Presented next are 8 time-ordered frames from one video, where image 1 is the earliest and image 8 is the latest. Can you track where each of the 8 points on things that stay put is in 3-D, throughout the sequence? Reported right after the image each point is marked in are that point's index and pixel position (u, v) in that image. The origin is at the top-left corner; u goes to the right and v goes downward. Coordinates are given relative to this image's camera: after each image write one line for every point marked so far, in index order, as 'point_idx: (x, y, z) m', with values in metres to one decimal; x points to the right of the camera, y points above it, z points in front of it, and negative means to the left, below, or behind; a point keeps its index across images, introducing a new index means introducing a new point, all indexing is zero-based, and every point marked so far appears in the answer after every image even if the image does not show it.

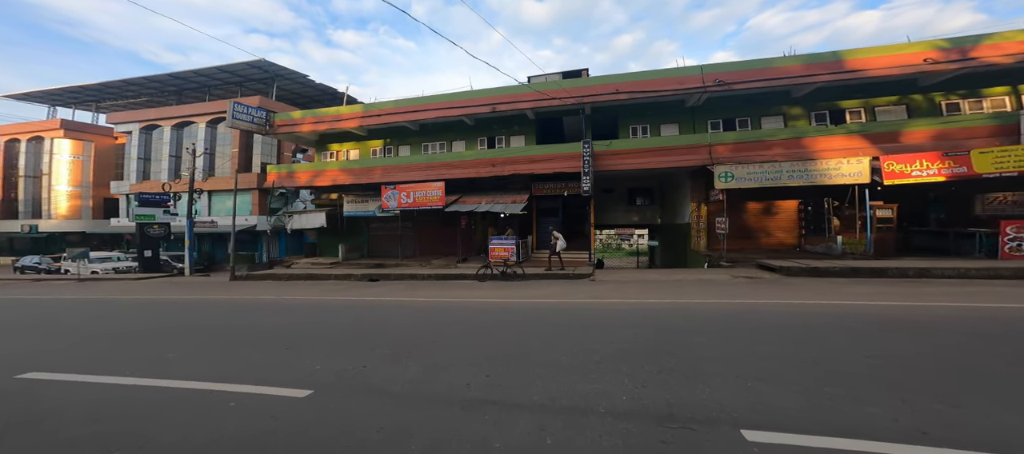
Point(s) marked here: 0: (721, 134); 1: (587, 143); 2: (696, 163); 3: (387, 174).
0: (+8.5, +3.7, +13.9) m
1: (+3.3, +3.8, +15.2) m
2: (+7.6, +2.6, +14.1) m
3: (-7.1, +3.0, +19.6) m
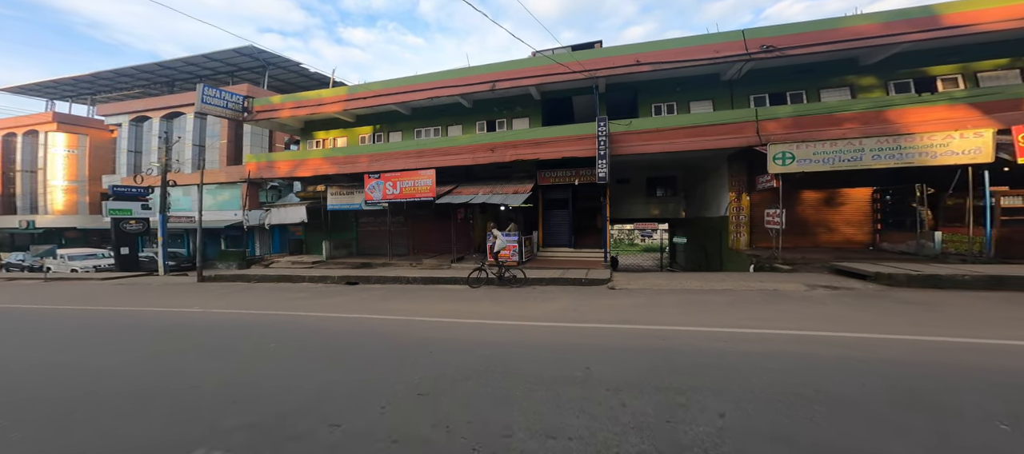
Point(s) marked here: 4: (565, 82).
0: (+8.5, +3.9, +11.2) m
1: (+3.4, +4.0, +12.6) m
2: (+7.6, +2.8, +11.4) m
3: (-7.0, +3.2, +17.3) m
4: (+2.4, +6.6, +15.6) m
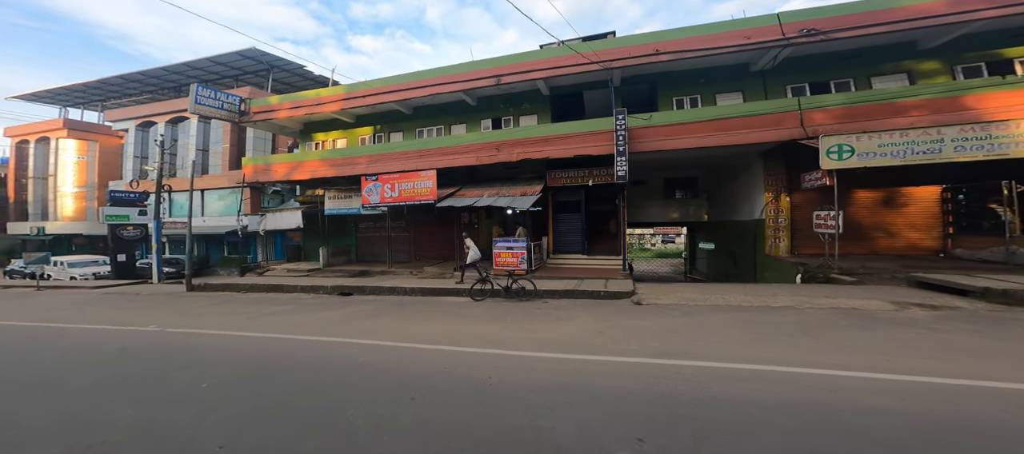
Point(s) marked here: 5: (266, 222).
0: (+8.8, +3.8, +9.8) m
1: (+3.6, +3.8, +11.4) m
2: (+7.9, +2.6, +10.0) m
3: (-6.6, +3.0, +16.3) m
4: (+2.8, +6.4, +14.4) m
5: (-13.8, +0.3, +19.1) m
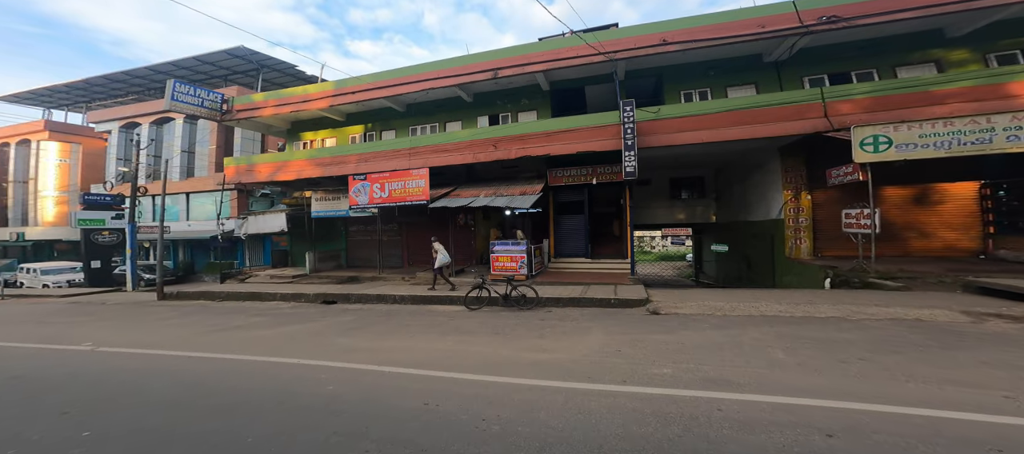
0: (+8.7, +3.8, +9.0) m
1: (+3.6, +3.8, +10.5) m
2: (+7.8, +2.6, +9.2) m
3: (-6.7, +2.9, +15.3) m
4: (+2.7, +6.3, +13.6) m
5: (-13.9, +0.1, +18.1) m
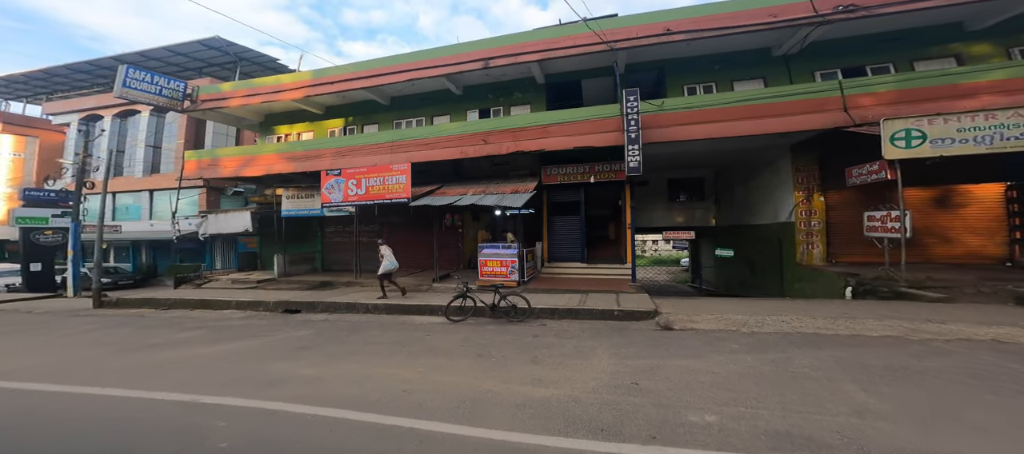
0: (+8.5, +3.7, +8.3) m
1: (+3.3, +3.7, +9.6) m
2: (+7.6, +2.5, +8.4) m
3: (-7.1, +2.8, +14.0) m
4: (+2.3, +6.2, +12.7) m
5: (-14.4, +0.1, +16.5) m
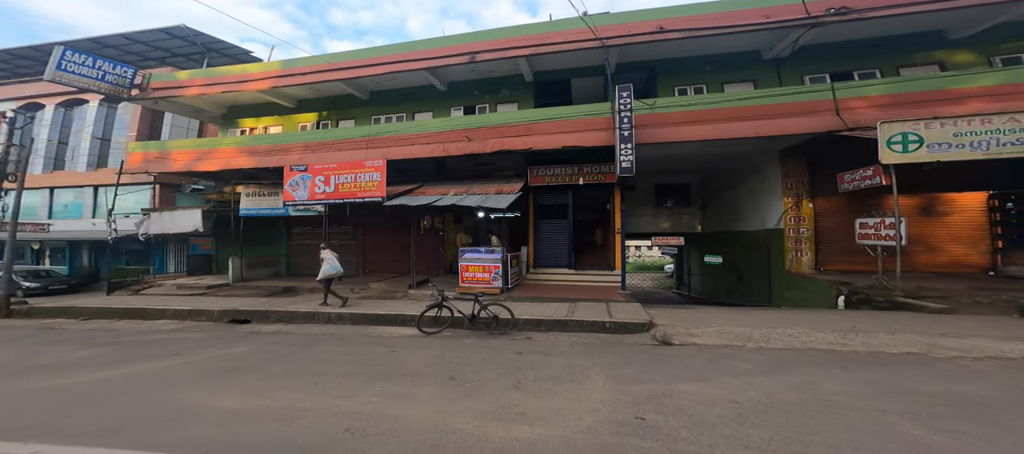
0: (+8.1, +3.5, +8.2) m
1: (+2.9, +3.6, +9.2) m
2: (+7.2, +2.4, +8.2) m
3: (-7.8, +2.8, +12.9) m
4: (+1.7, +6.1, +12.2) m
5: (-15.3, +0.1, +14.9) m
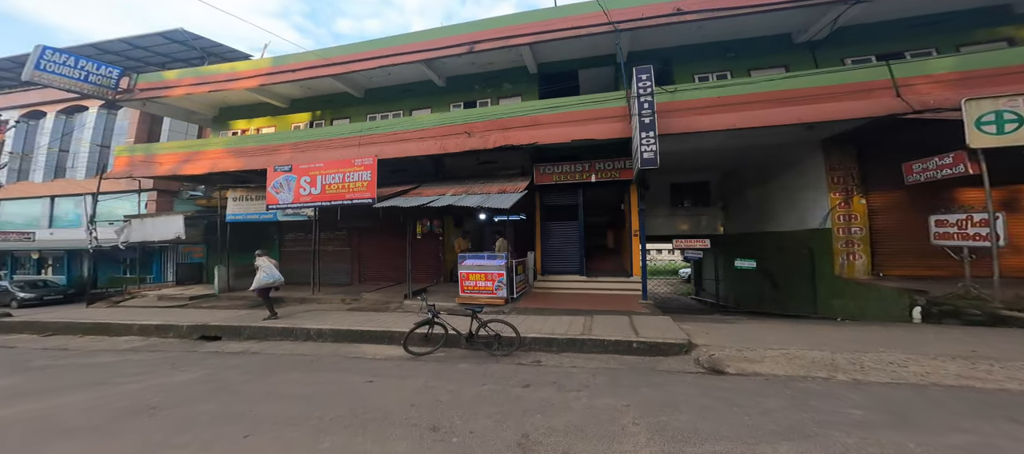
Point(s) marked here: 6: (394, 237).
0: (+8.2, +3.6, +6.9) m
1: (+3.0, +3.6, +8.1) m
2: (+7.3, +2.4, +7.0) m
3: (-7.6, +2.6, +12.0) m
4: (+1.9, +6.0, +11.2) m
5: (-15.1, -0.2, +14.1) m
6: (-4.5, -0.4, +13.0) m
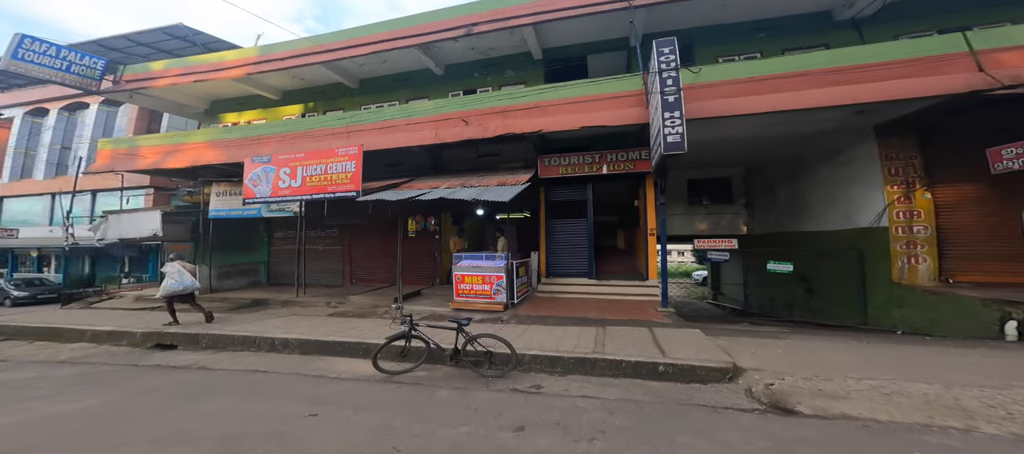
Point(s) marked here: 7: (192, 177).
0: (+8.2, +3.6, +5.7) m
1: (+3.0, +3.7, +7.0) m
2: (+7.3, +2.5, +5.8) m
3: (-7.5, +2.7, +11.2) m
4: (+2.0, +6.1, +10.1) m
5: (-14.9, 0.0, +13.4) m
6: (-4.4, -0.3, +12.1) m
7: (-12.6, +2.0, +13.5) m
